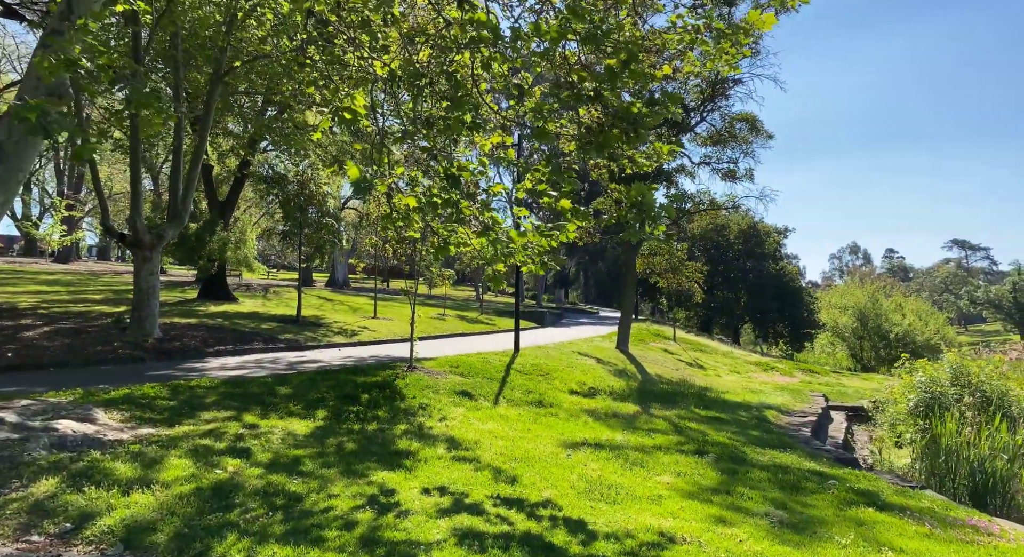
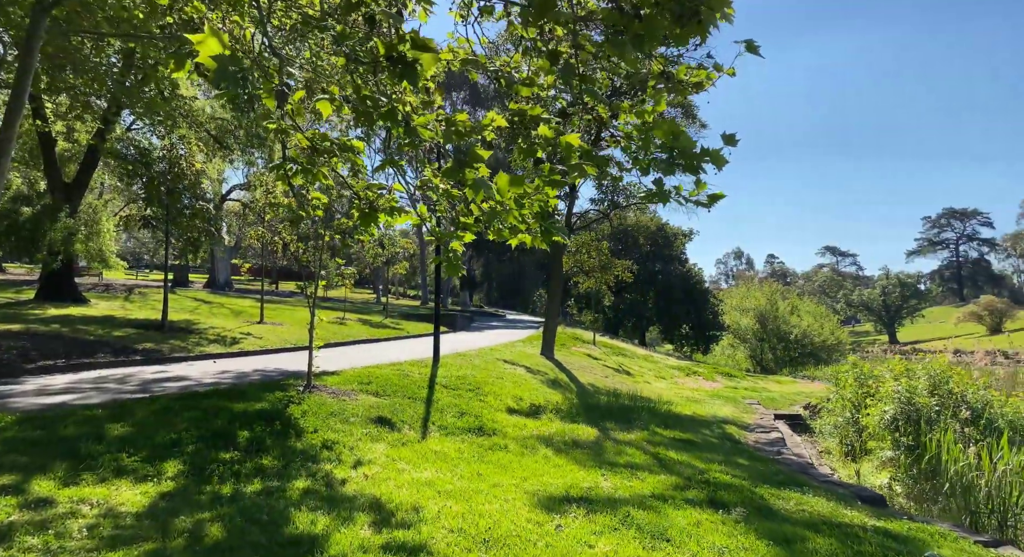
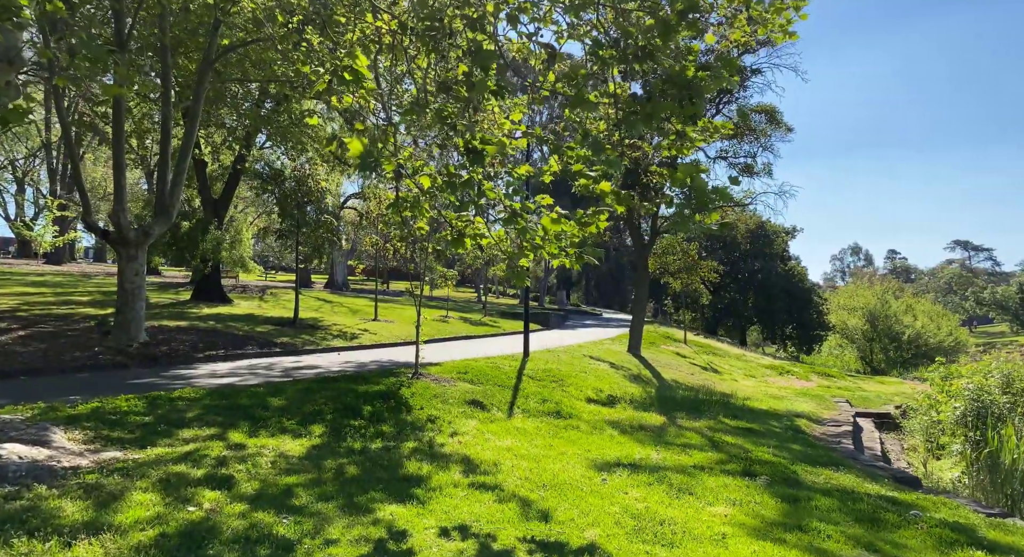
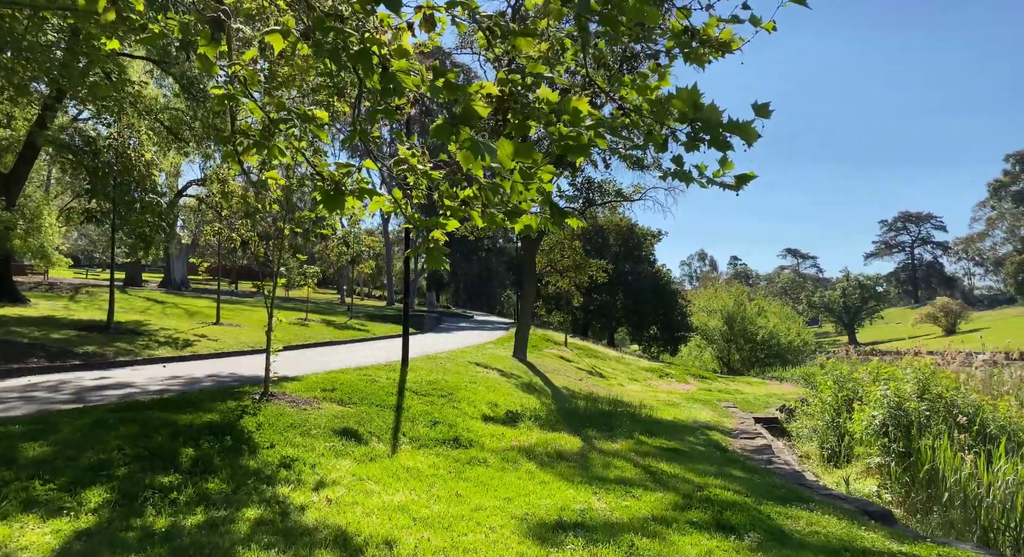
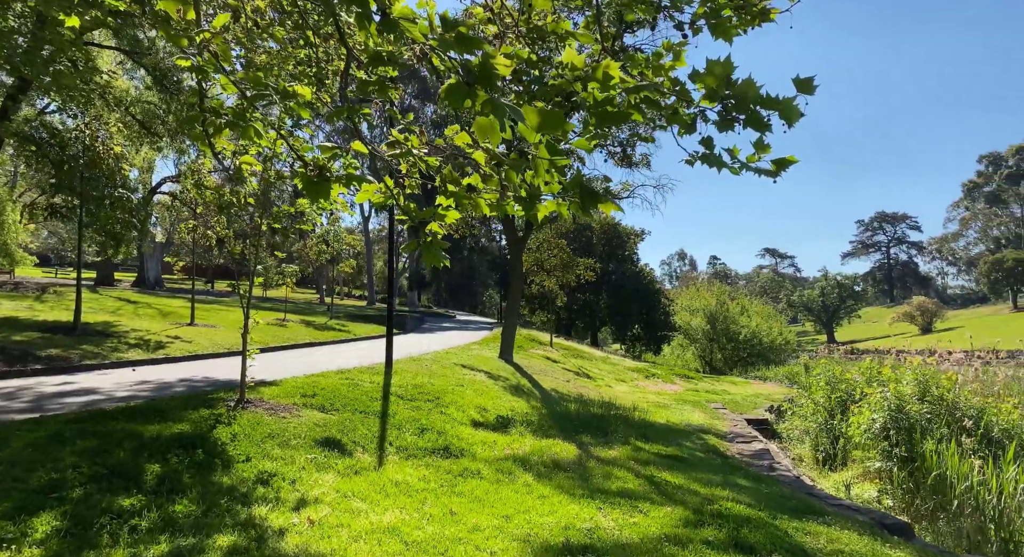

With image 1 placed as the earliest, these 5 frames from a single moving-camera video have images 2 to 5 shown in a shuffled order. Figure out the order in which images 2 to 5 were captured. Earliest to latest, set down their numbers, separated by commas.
3, 2, 4, 5
